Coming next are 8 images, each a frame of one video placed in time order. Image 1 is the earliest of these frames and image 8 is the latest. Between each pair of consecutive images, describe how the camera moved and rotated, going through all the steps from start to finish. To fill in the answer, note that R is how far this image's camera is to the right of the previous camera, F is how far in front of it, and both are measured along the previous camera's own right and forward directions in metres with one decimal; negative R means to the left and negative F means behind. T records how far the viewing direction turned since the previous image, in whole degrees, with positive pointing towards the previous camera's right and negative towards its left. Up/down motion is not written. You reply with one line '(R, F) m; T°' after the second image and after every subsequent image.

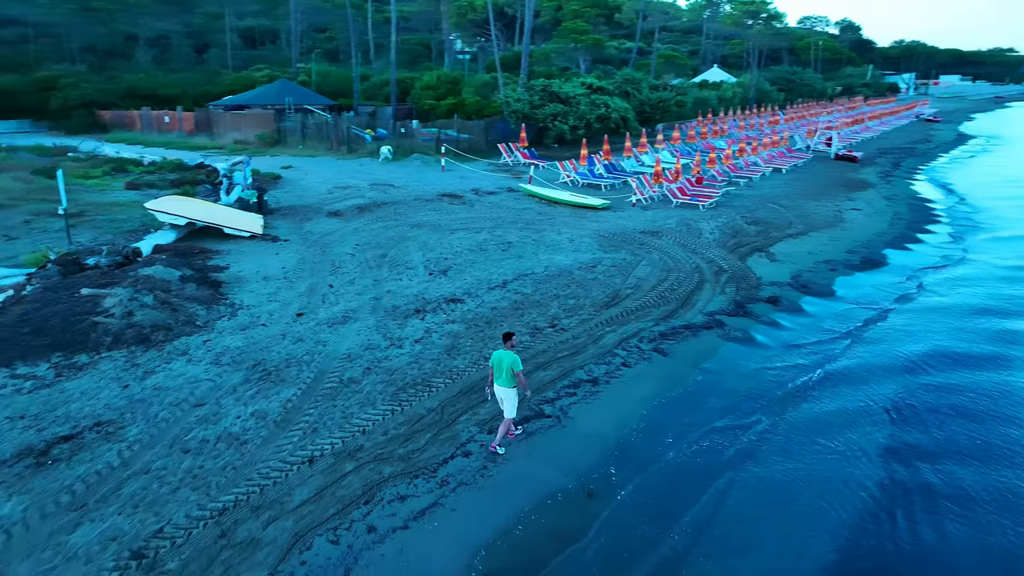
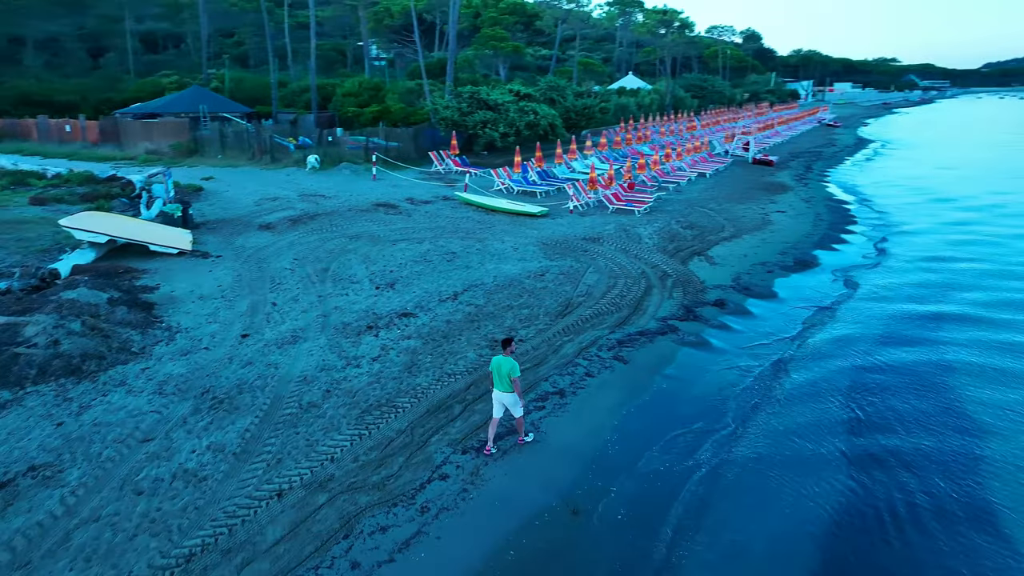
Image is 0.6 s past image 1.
(-0.5, +0.2) m; +6°
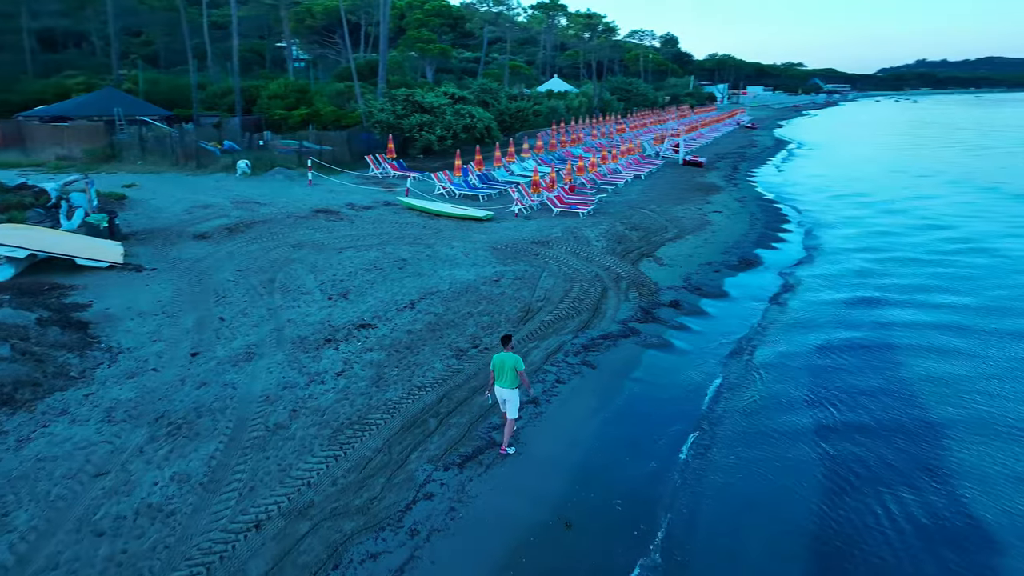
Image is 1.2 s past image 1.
(-0.5, +0.2) m; +6°
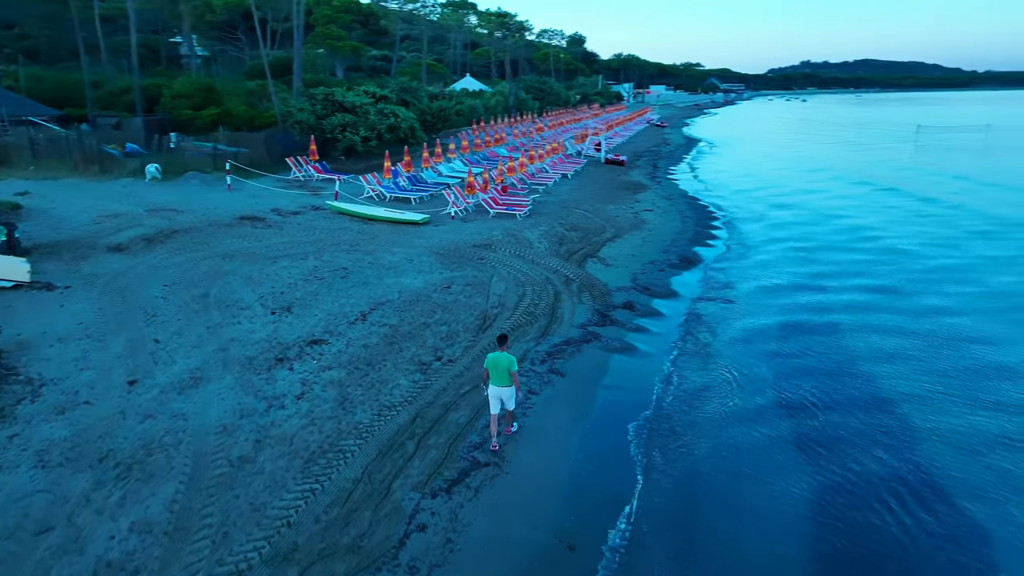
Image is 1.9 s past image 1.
(-0.7, +0.4) m; +7°
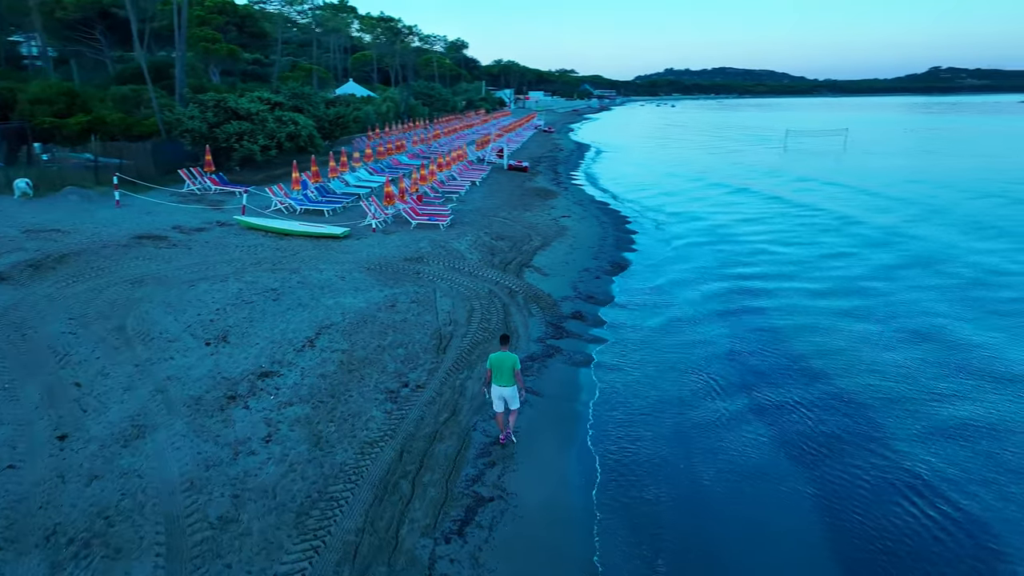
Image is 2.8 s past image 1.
(-1.0, +0.5) m; +9°
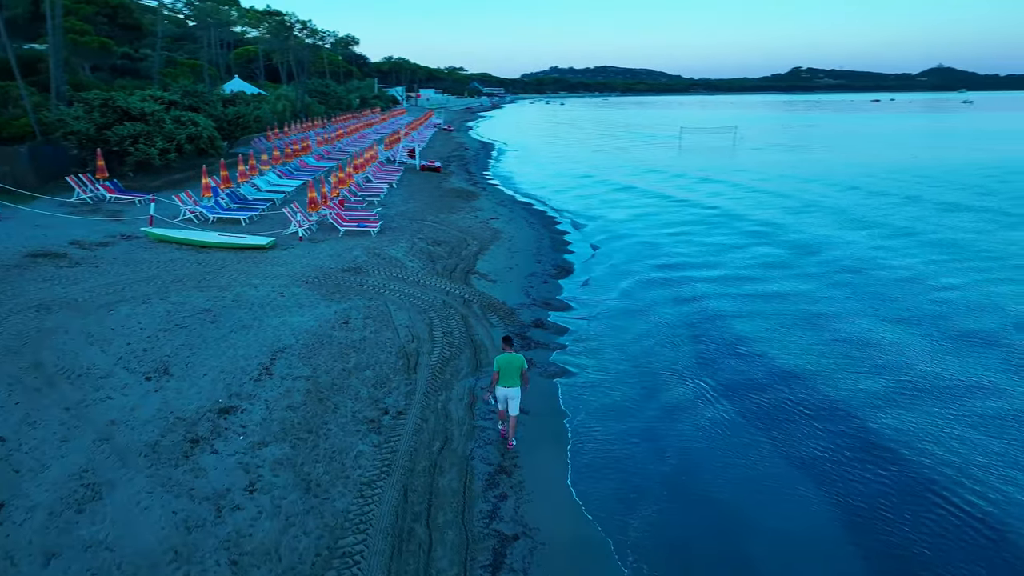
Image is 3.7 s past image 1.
(-1.0, +0.6) m; +9°
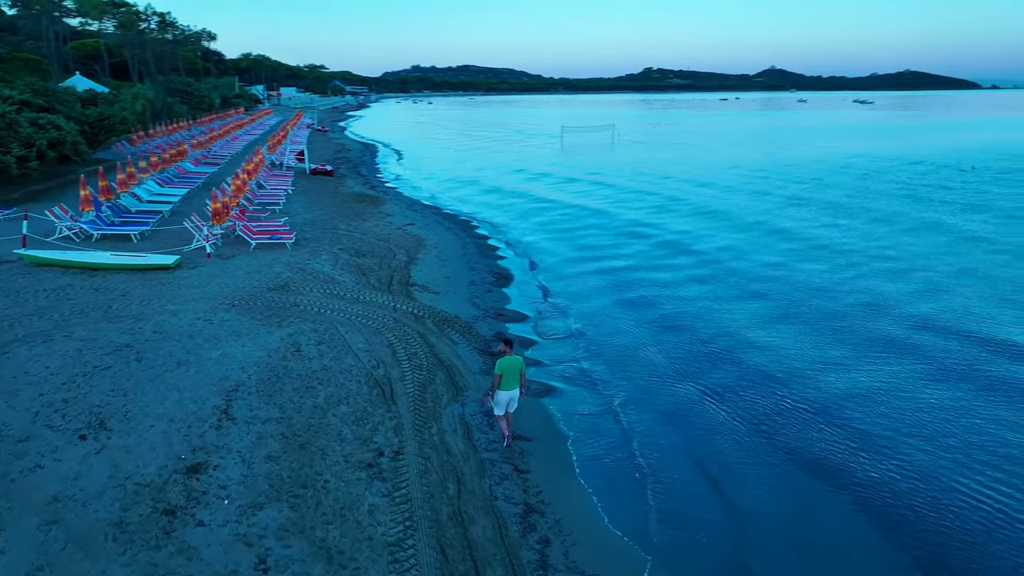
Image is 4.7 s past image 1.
(-1.3, +0.7) m; +10°
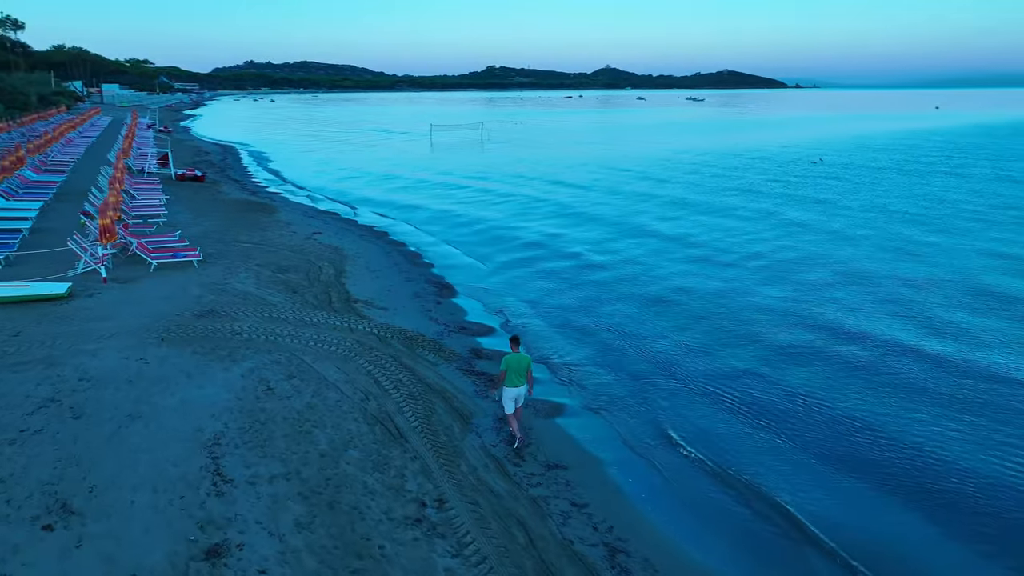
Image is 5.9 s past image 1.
(-1.7, +0.8) m; +12°
